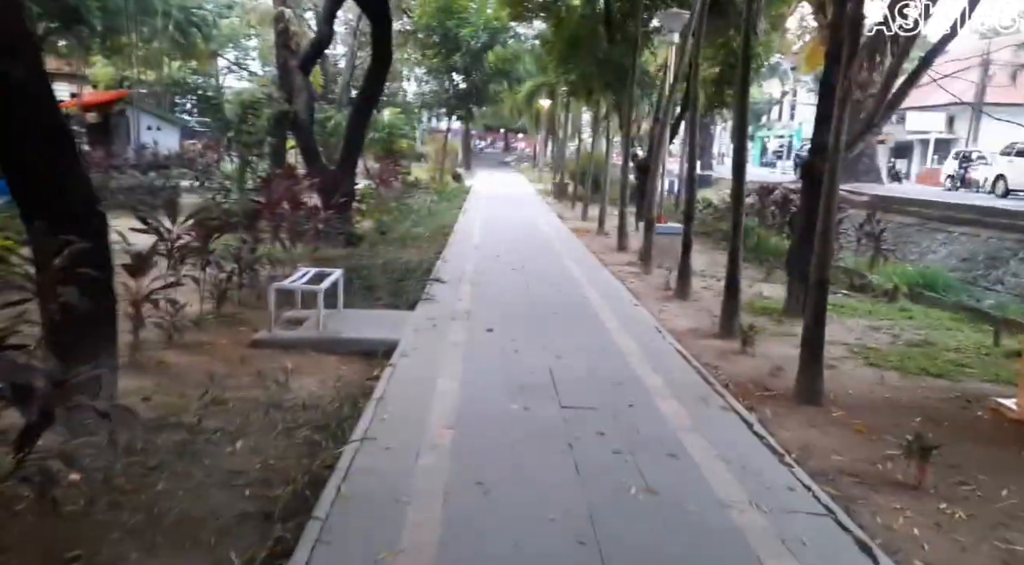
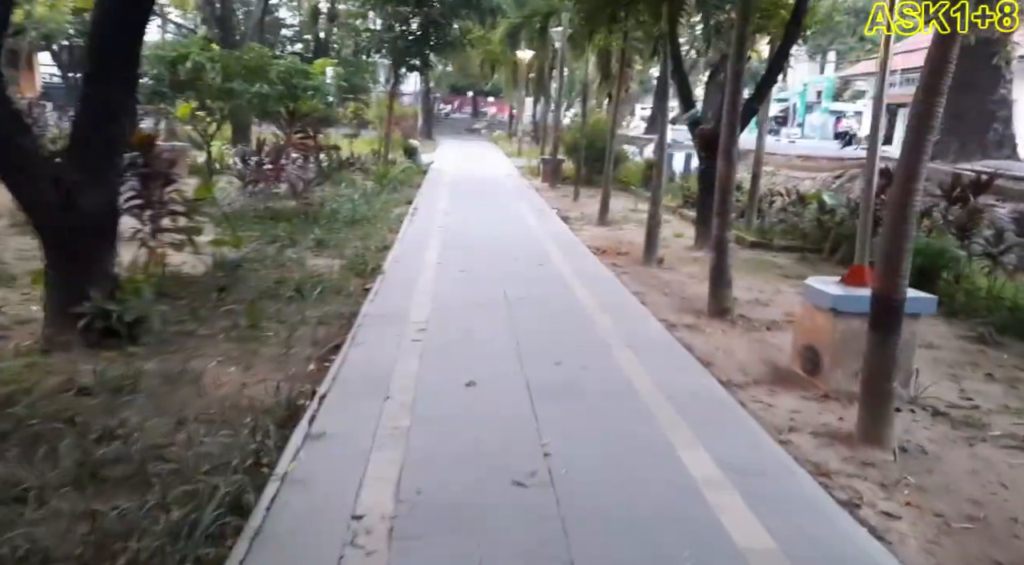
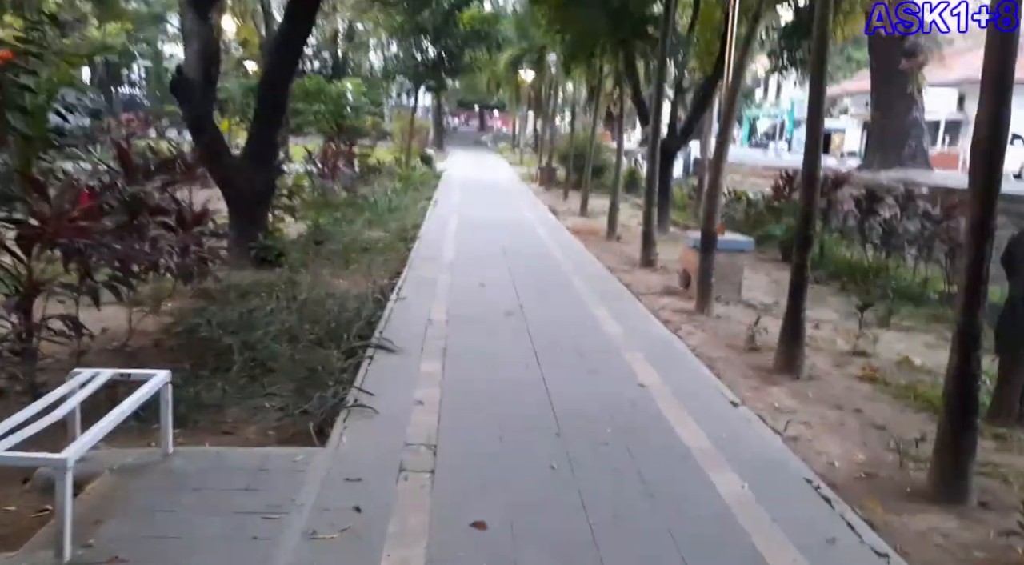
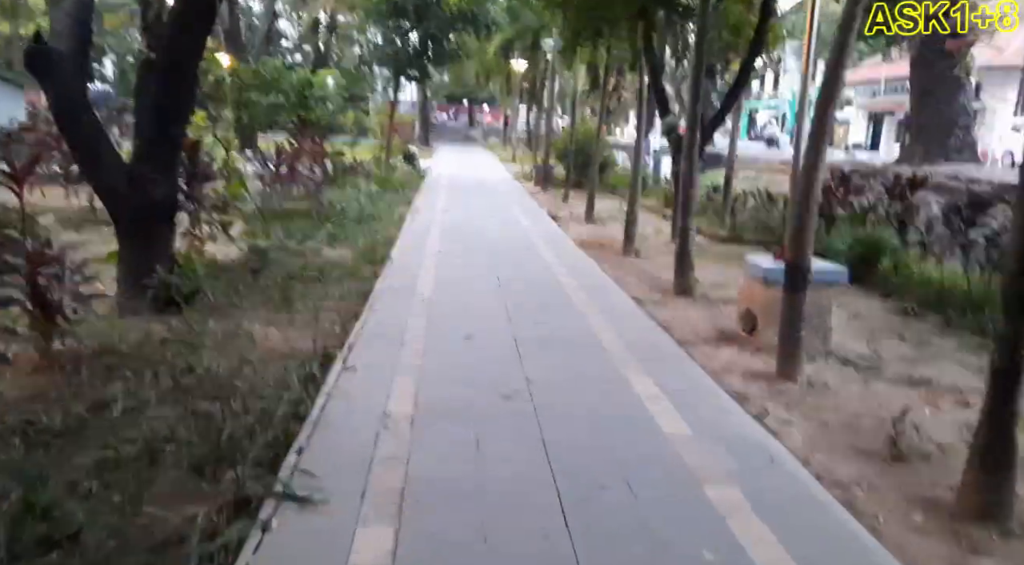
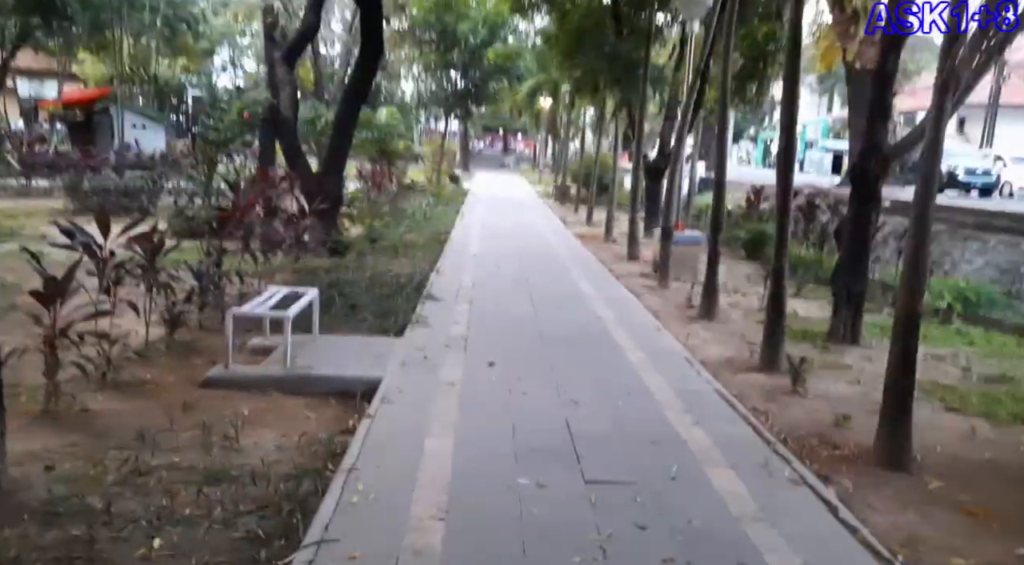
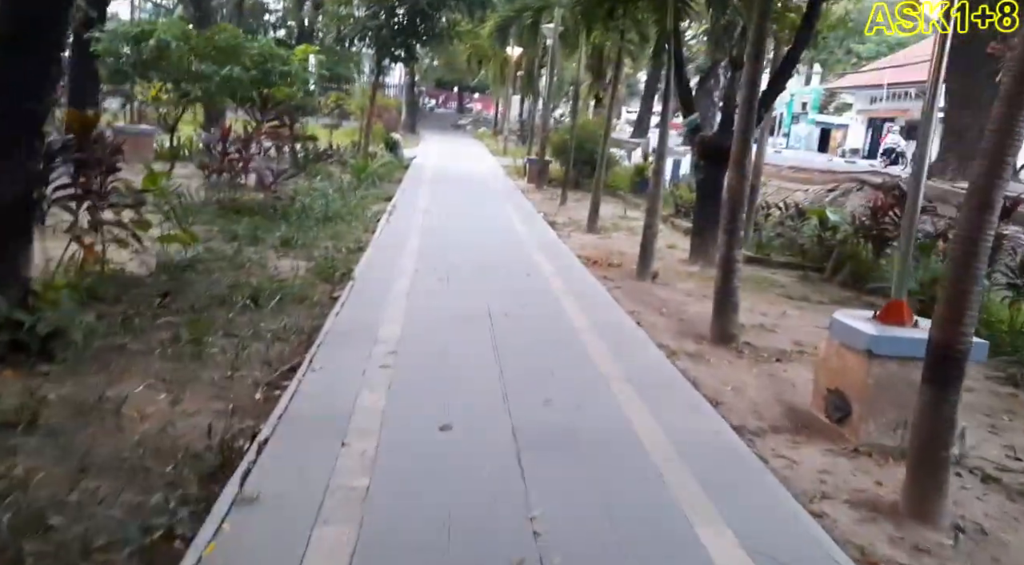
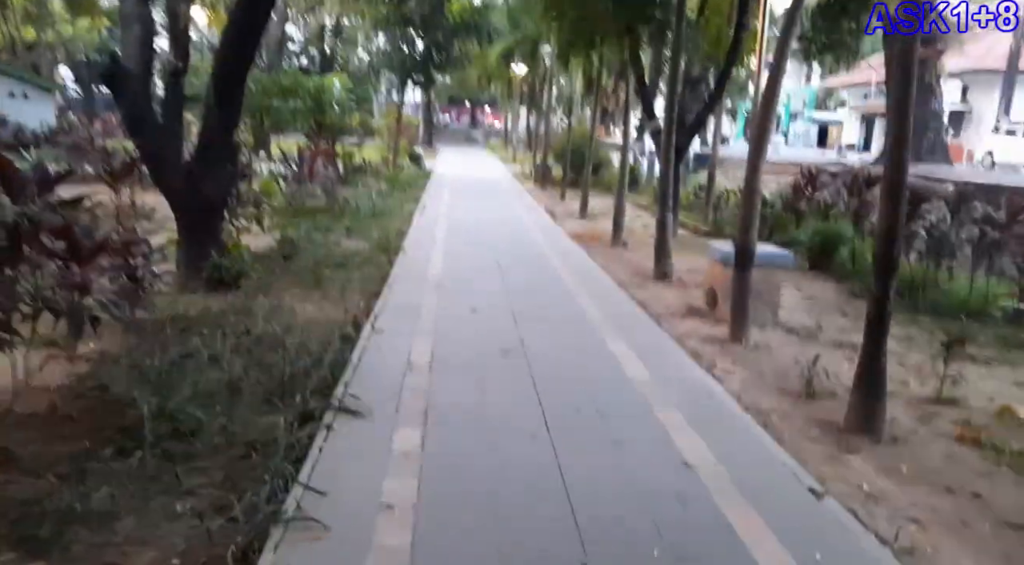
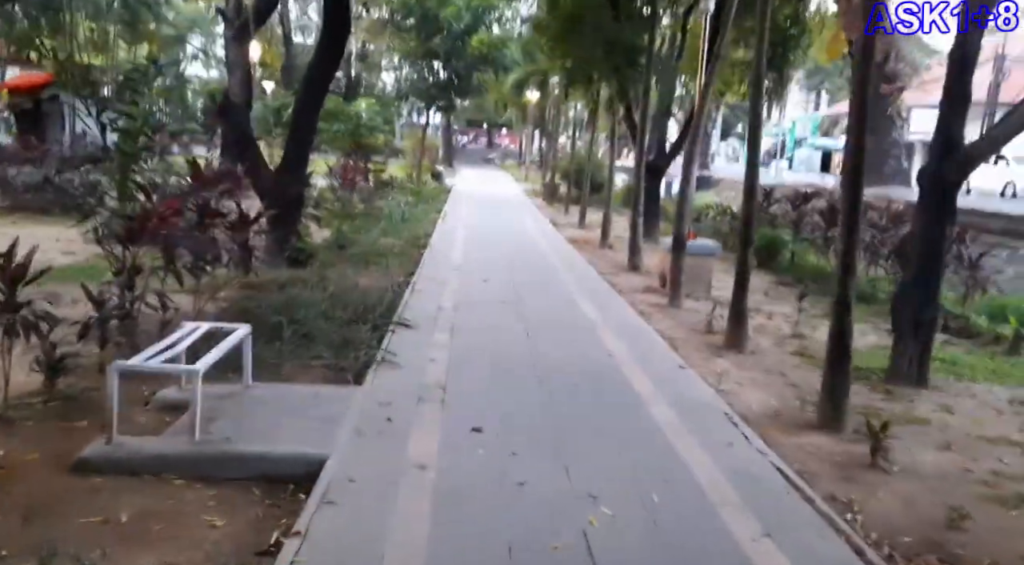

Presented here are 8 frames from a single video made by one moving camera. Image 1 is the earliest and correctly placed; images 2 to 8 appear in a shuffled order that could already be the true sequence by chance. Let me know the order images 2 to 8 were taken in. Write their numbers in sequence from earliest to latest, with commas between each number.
5, 8, 3, 7, 4, 2, 6
